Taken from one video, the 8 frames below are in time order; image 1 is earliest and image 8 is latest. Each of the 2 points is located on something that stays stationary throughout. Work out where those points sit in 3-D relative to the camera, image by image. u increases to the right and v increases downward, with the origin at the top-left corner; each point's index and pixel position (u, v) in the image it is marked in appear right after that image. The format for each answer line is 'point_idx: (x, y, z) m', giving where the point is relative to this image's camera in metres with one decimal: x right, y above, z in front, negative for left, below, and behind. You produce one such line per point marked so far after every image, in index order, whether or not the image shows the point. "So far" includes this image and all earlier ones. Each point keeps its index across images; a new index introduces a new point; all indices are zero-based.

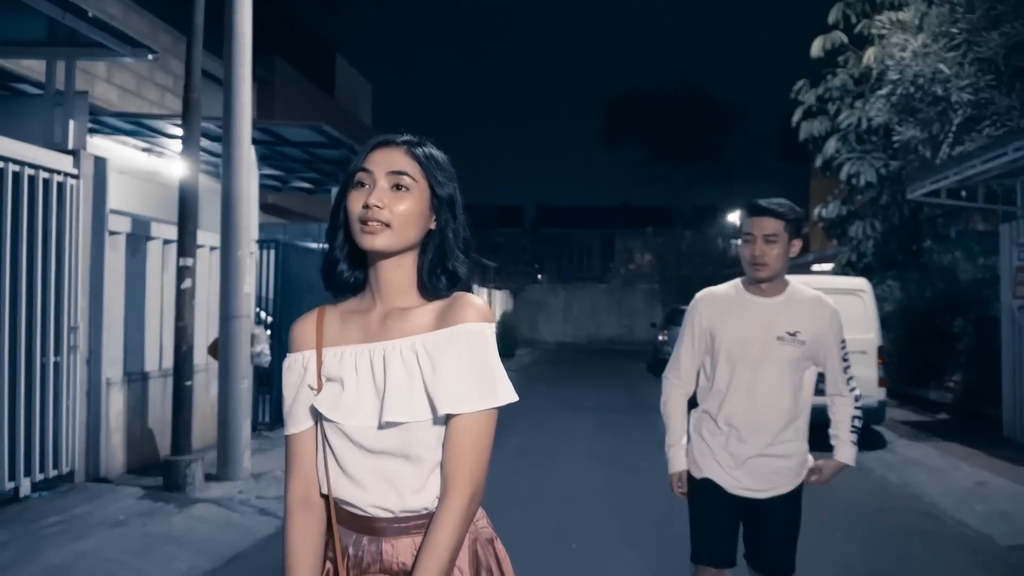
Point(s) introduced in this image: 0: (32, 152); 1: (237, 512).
0: (-5.1, +1.5, +7.6) m
1: (-3.0, -2.4, +7.7) m
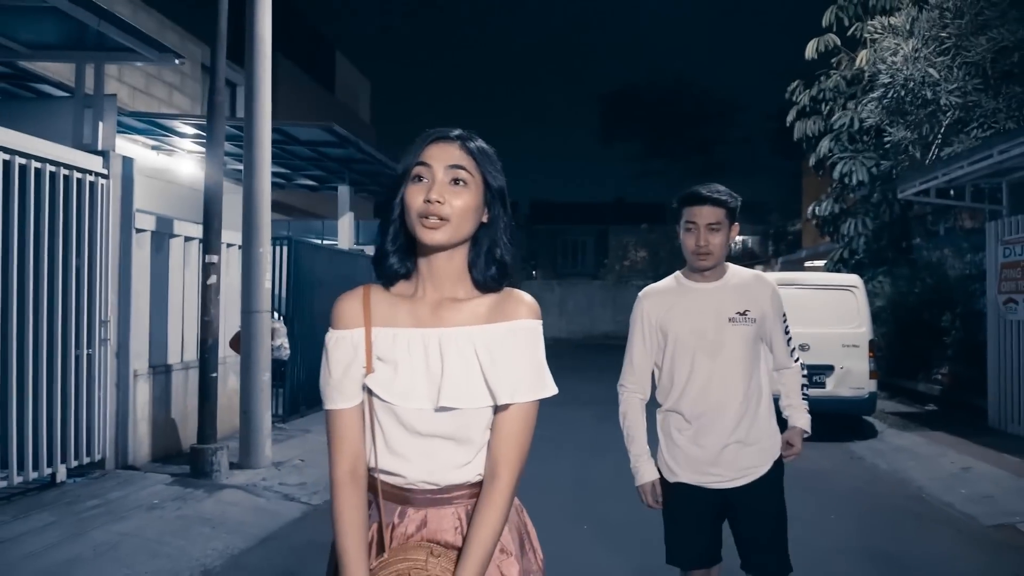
0: (-5.0, +1.5, +8.0) m
1: (-2.8, -2.3, +8.1) m
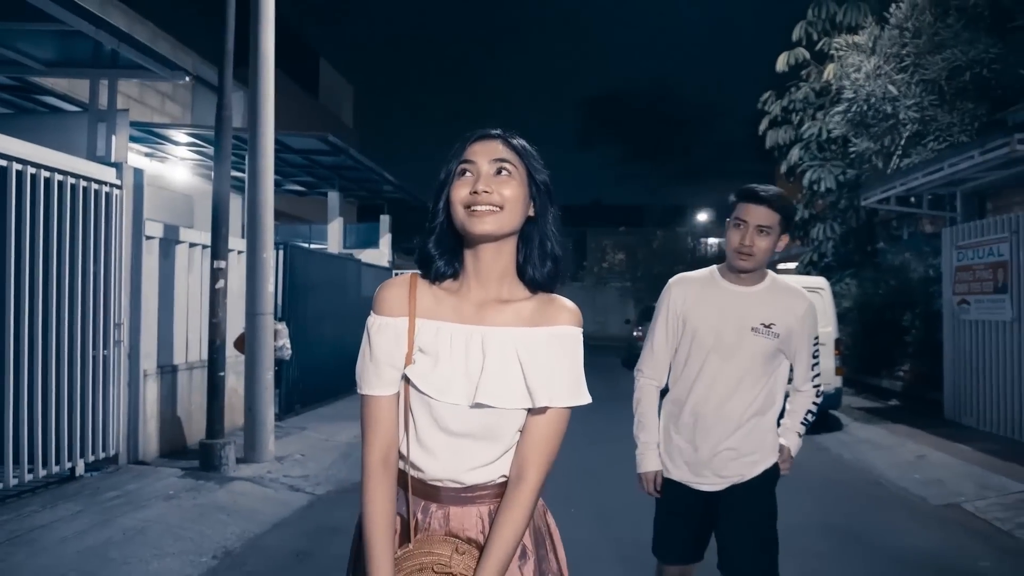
0: (-5.1, +1.5, +8.4) m
1: (-2.9, -2.4, +8.6) m
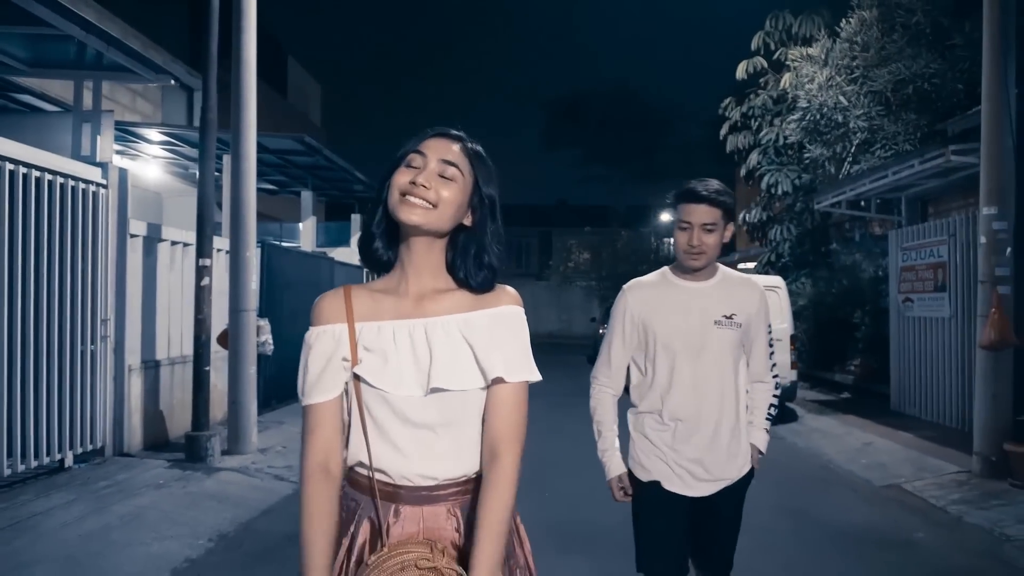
0: (-5.3, +1.5, +8.7) m
1: (-3.2, -2.4, +8.9) m
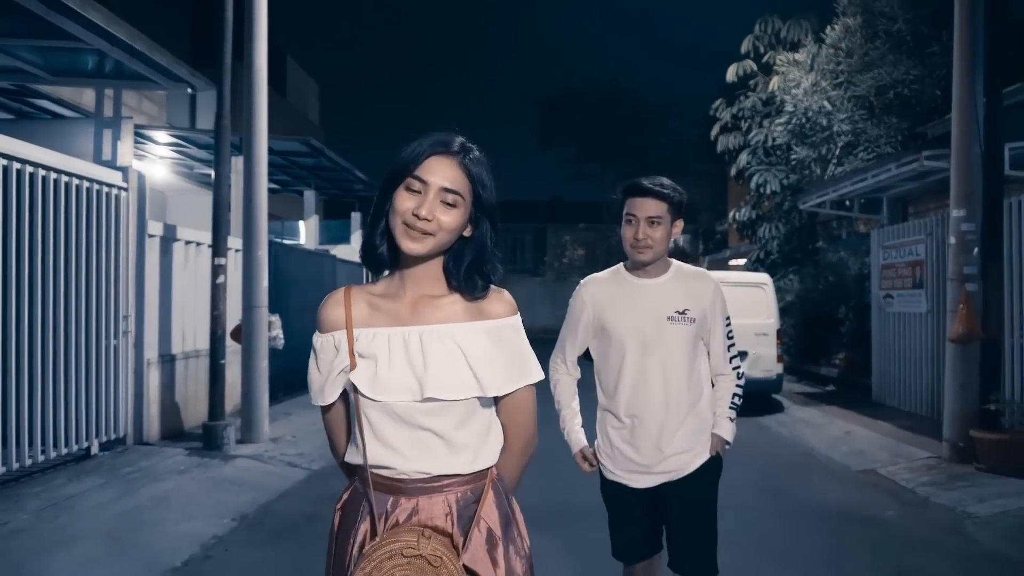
0: (-5.3, +1.5, +9.1) m
1: (-3.2, -2.3, +9.4) m
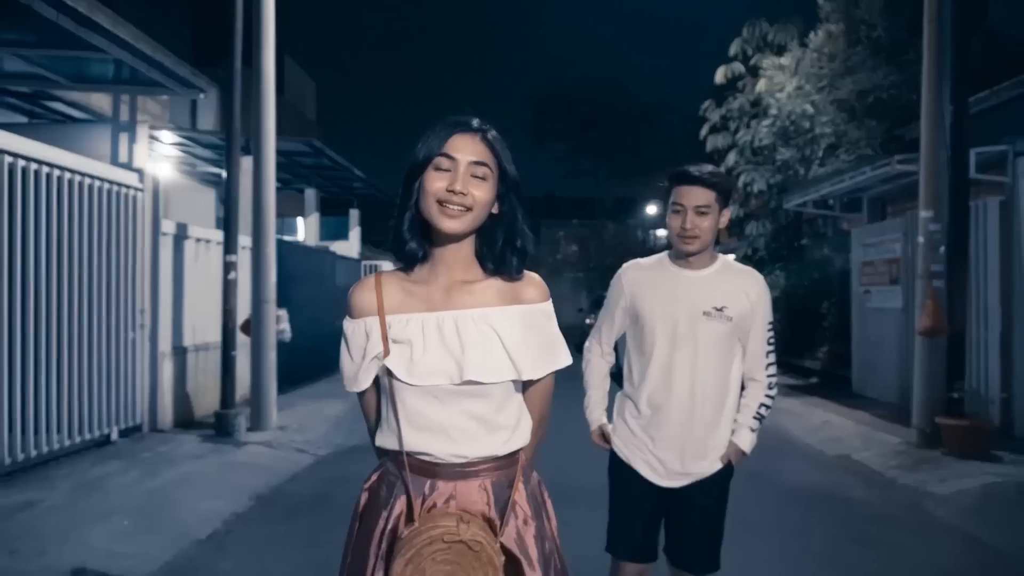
0: (-5.4, +1.6, +9.7) m
1: (-3.3, -2.3, +10.0) m
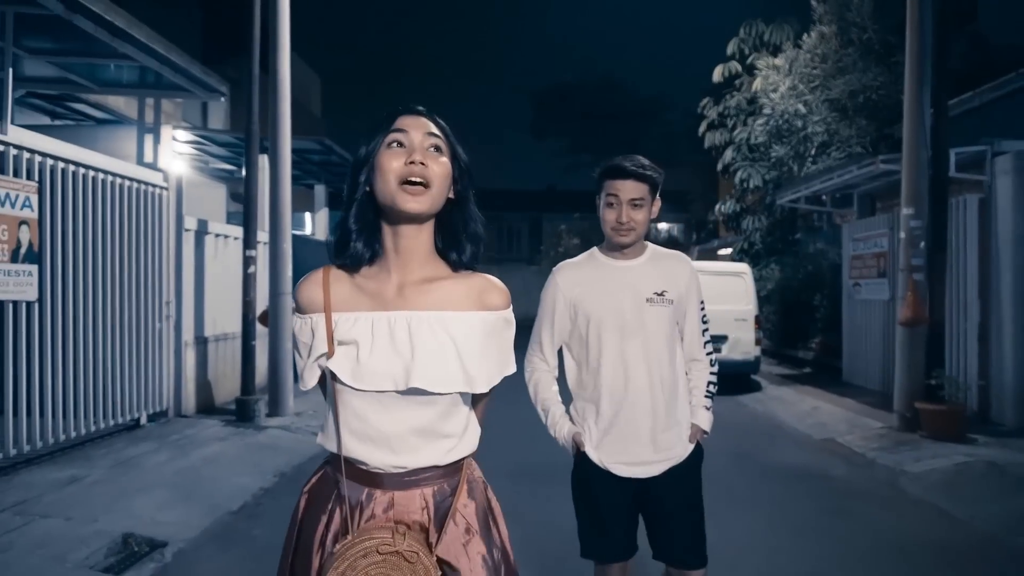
0: (-5.3, +1.7, +10.3) m
1: (-3.2, -2.2, +10.6) m
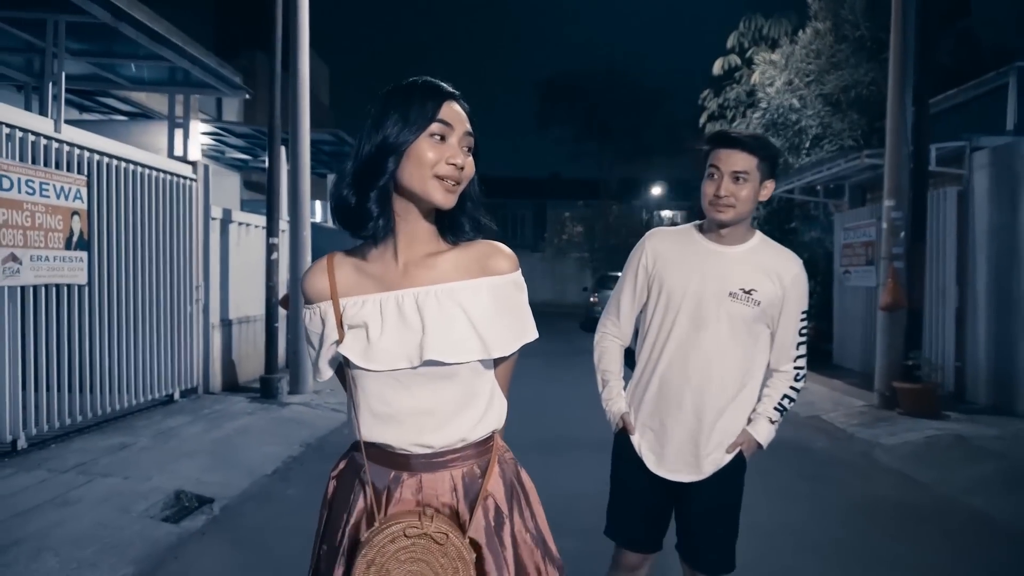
0: (-5.2, +1.9, +11.0) m
1: (-3.1, -1.9, +11.4) m
